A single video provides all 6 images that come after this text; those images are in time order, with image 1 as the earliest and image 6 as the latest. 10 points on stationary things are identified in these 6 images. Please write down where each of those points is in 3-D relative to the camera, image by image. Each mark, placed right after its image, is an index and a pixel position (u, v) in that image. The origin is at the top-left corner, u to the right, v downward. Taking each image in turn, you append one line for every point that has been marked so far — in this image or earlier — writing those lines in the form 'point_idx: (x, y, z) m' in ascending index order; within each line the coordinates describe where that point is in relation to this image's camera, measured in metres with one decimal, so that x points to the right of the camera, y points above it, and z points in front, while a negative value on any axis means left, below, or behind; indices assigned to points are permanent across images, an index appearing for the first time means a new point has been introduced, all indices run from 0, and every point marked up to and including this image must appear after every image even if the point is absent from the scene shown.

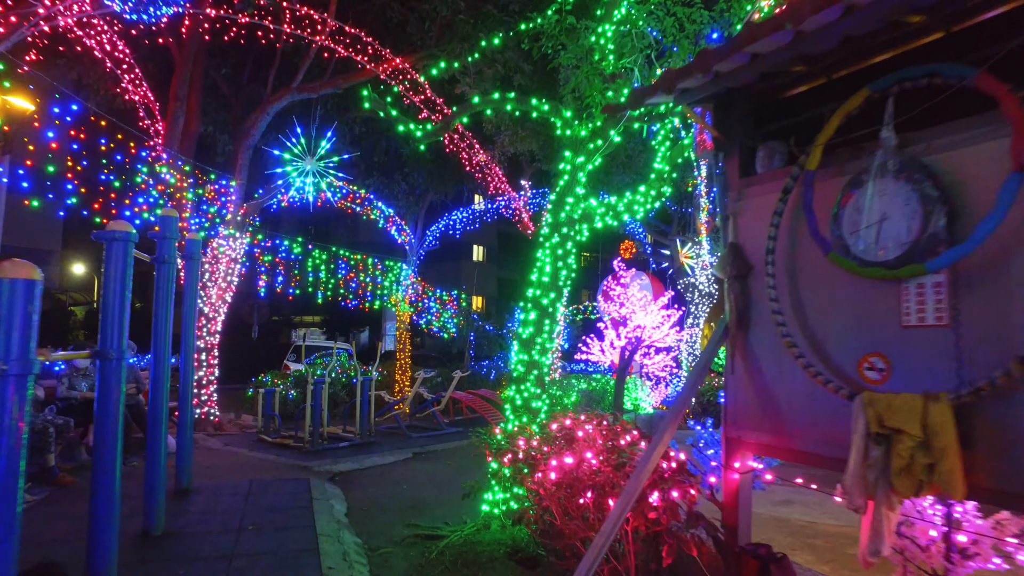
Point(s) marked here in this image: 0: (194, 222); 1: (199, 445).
0: (-4.7, +1.0, +9.9) m
1: (-4.4, -2.2, +9.7) m
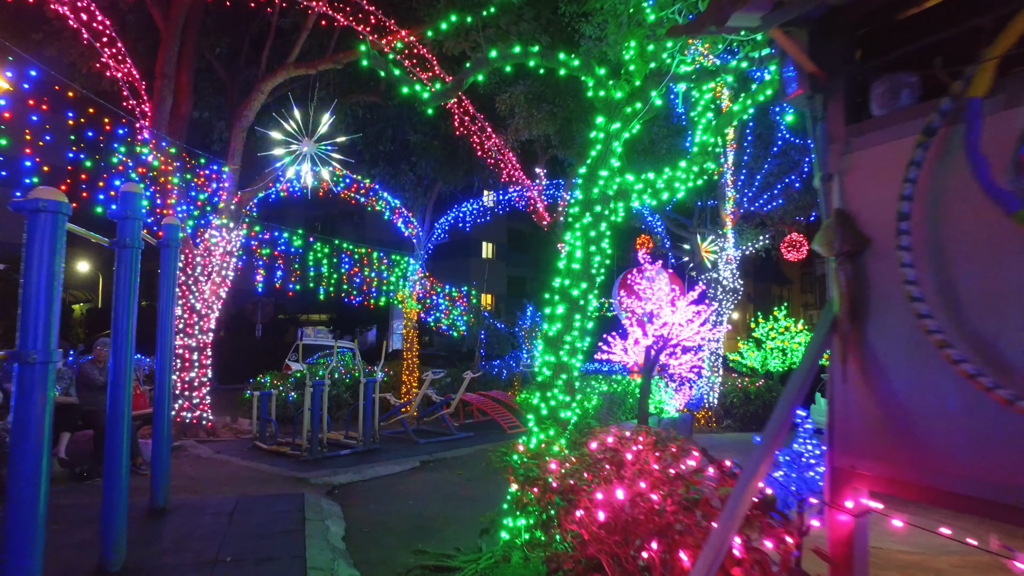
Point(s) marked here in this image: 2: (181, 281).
0: (-4.5, +1.1, +9.1) m
1: (-4.2, -2.1, +8.9) m
2: (-4.9, +0.1, +10.1) m
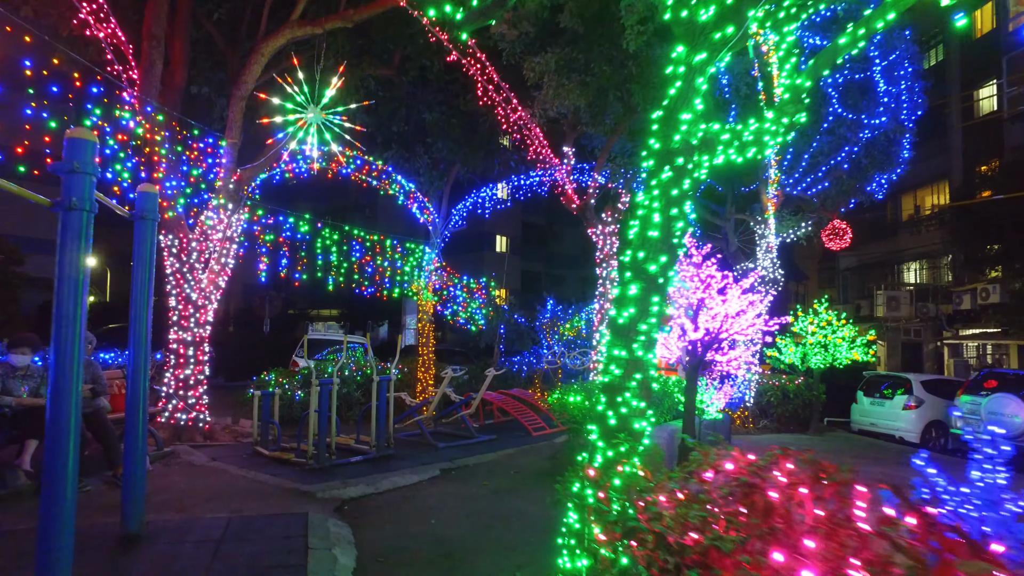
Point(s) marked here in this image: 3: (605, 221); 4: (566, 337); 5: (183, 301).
0: (-4.1, +1.3, +8.1) m
1: (-3.8, -2.0, +7.9) m
2: (-4.5, +0.3, +9.1) m
3: (+1.6, +1.1, +11.7) m
4: (+1.3, -1.2, +17.2) m
5: (-4.4, -0.2, +9.2) m
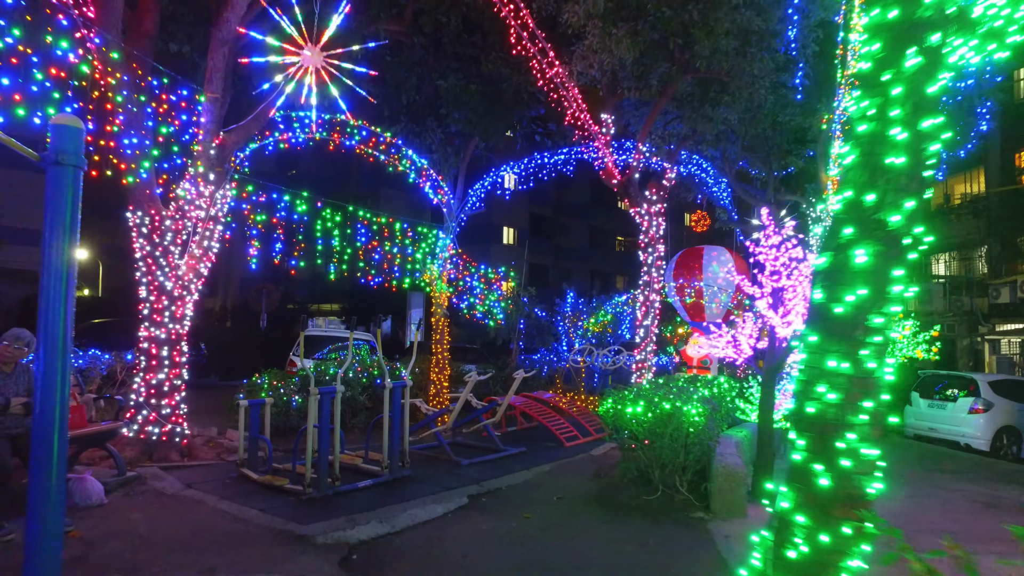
0: (-3.7, +1.4, +6.5) m
1: (-3.4, -1.8, +6.3) m
2: (-4.0, +0.4, +7.6) m
3: (+2.0, +1.3, +10.2) m
4: (+1.7, -1.0, +15.6) m
5: (-4.0, 0.0, +7.6) m
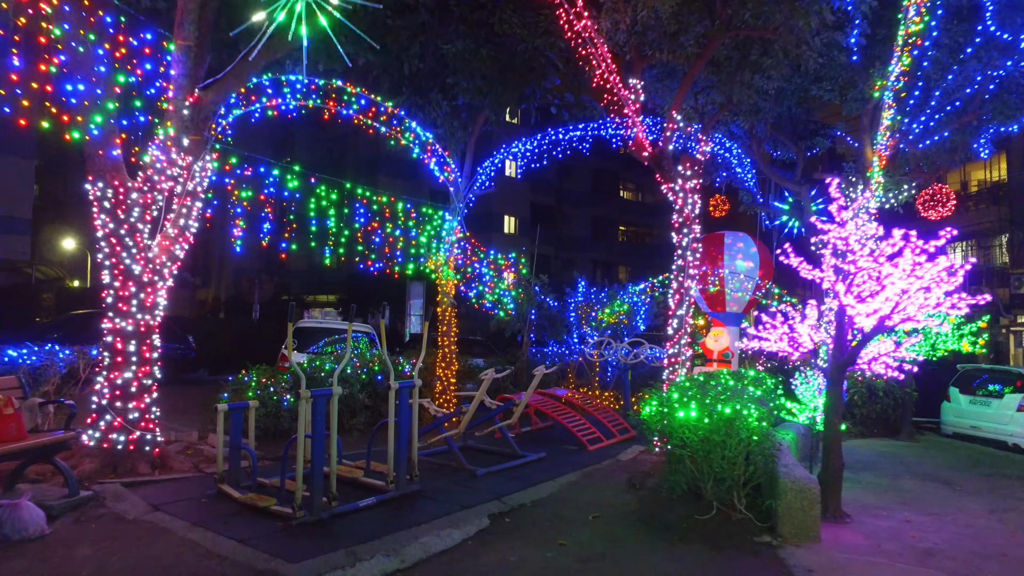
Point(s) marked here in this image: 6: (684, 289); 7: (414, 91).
0: (-3.4, +1.5, +5.4) m
1: (-3.1, -1.7, +5.2) m
2: (-3.8, +0.6, +6.4) m
3: (+2.3, +1.5, +9.0) m
4: (+2.0, -0.8, +14.5) m
5: (-3.7, +0.1, +6.5) m
6: (+2.3, 0.0, +9.1) m
7: (-1.6, +3.3, +11.2) m
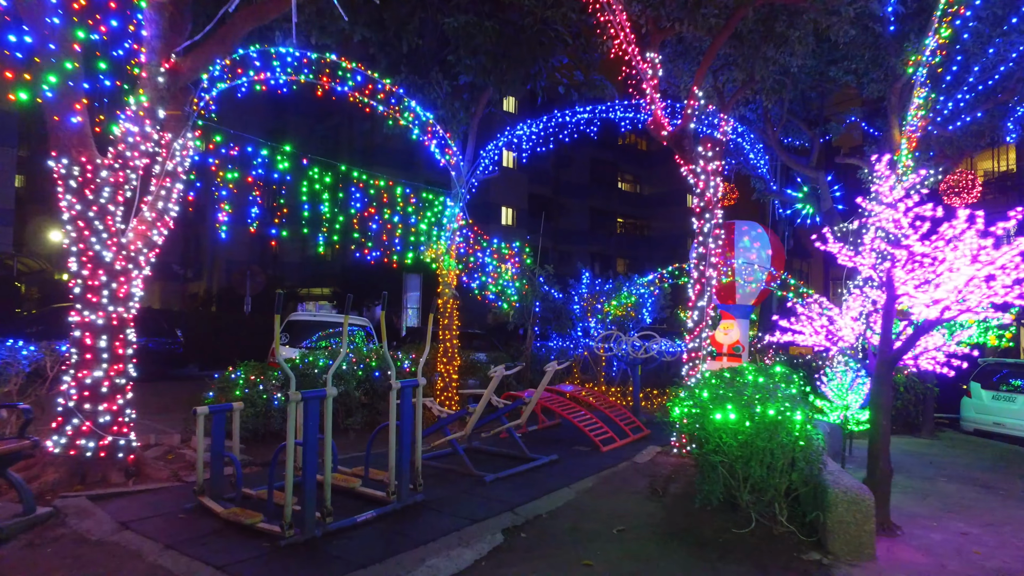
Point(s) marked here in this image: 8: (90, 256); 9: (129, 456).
0: (-3.3, +1.6, +4.7) m
1: (-3.0, -1.6, +4.6) m
2: (-3.7, +0.7, +5.7) m
3: (+2.4, +1.6, +8.4) m
4: (+2.0, -0.6, +13.9) m
5: (-3.6, +0.2, +5.8) m
6: (+2.4, +0.1, +8.5) m
7: (-1.5, +3.4, +10.5) m
8: (-3.6, +0.3, +5.8) m
9: (-3.4, -1.5, +6.1) m
